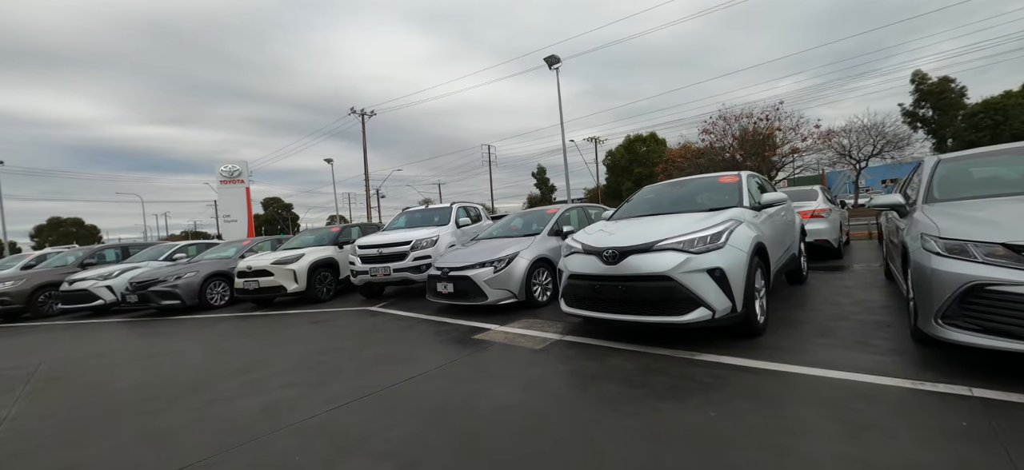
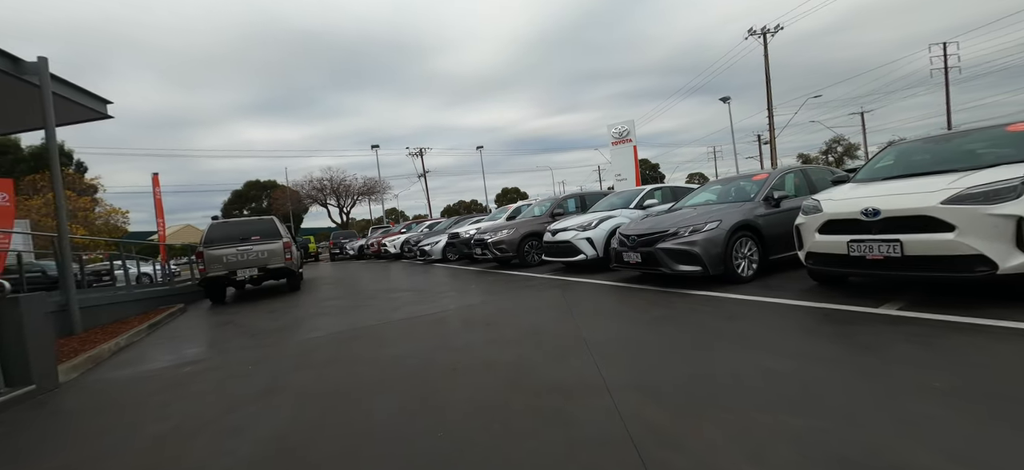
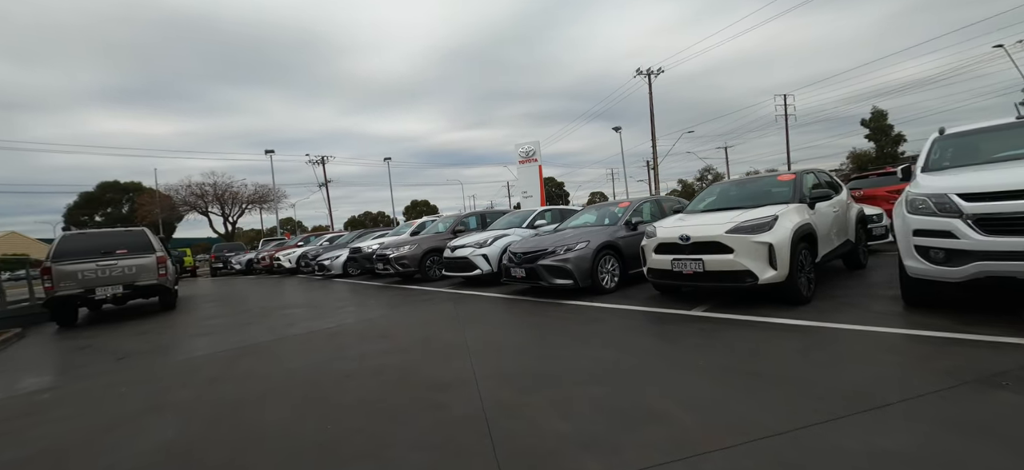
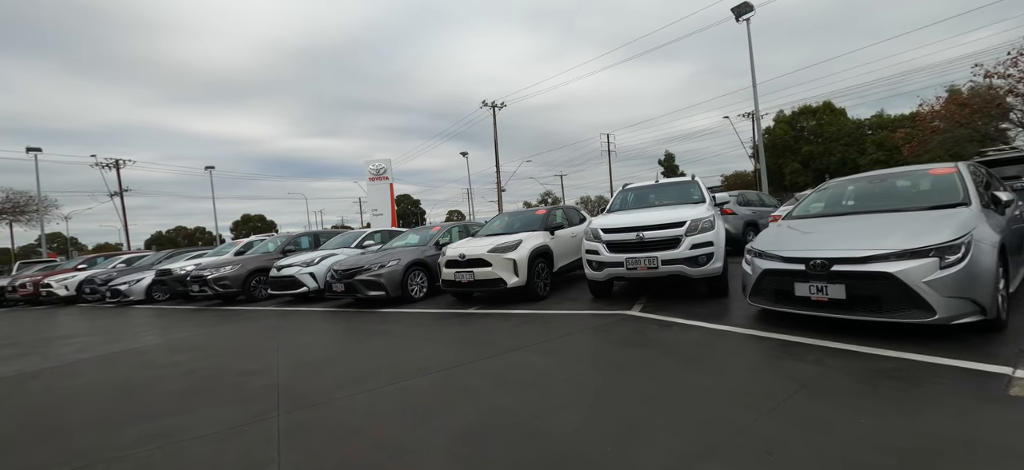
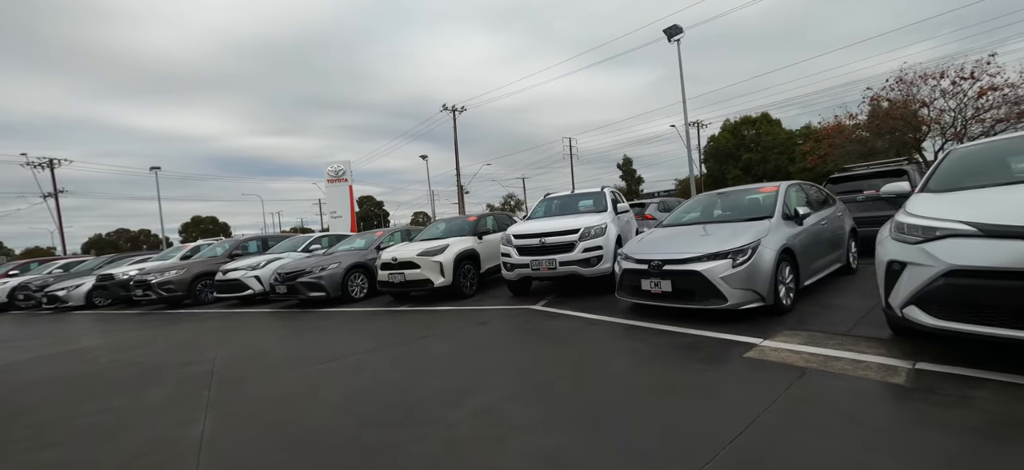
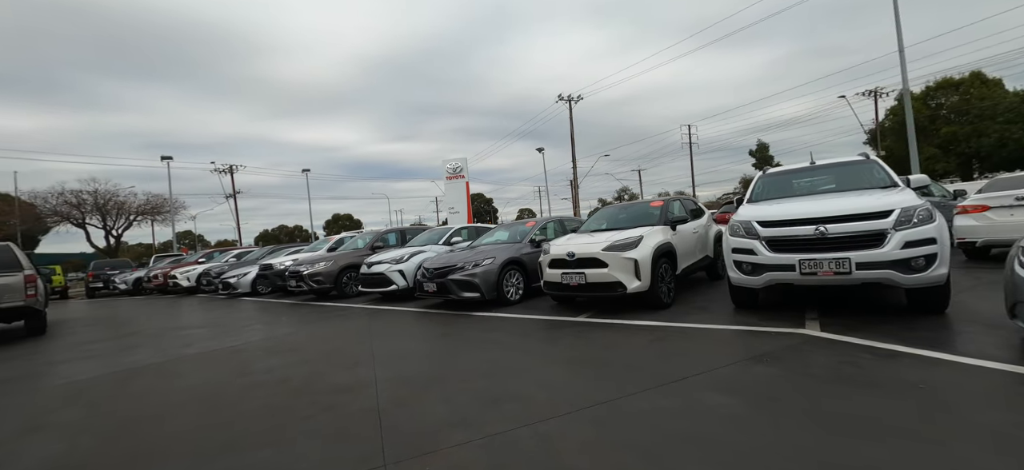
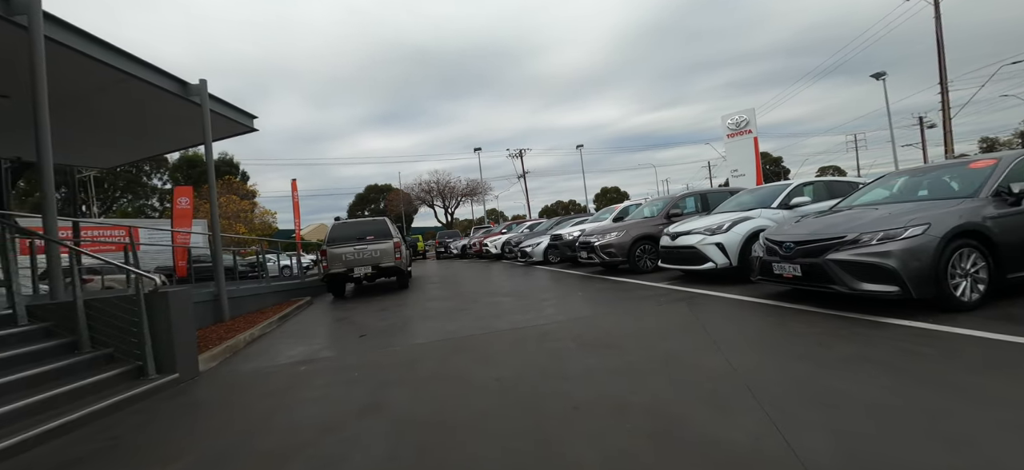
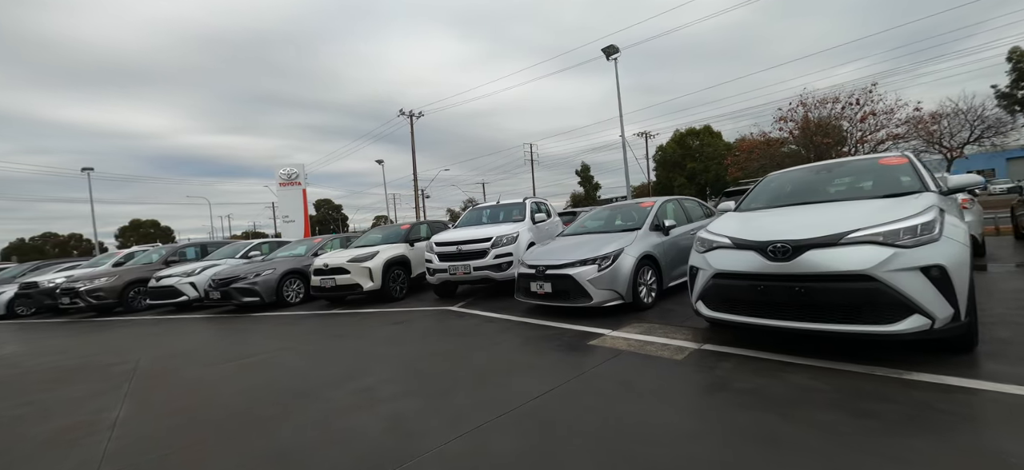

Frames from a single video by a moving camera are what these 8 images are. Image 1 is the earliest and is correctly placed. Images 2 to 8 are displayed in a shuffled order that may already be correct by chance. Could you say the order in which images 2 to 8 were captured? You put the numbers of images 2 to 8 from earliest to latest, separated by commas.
8, 5, 4, 6, 3, 2, 7
